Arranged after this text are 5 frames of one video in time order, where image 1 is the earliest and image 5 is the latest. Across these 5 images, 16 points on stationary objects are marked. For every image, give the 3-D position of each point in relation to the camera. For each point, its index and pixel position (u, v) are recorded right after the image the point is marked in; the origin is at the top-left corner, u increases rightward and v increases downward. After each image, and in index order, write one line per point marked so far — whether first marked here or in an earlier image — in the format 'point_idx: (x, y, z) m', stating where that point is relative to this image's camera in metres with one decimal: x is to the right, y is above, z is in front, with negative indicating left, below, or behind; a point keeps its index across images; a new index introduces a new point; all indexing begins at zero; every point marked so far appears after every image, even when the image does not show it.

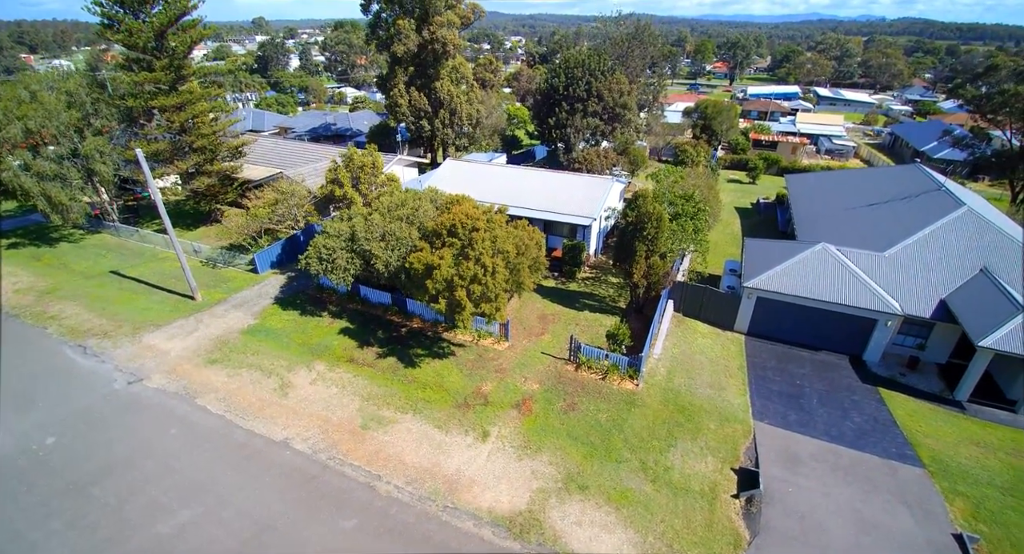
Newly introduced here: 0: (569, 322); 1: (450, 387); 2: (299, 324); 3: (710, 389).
0: (+2.4, -1.9, +19.4) m
1: (-2.0, -3.6, +15.3) m
2: (-8.5, -1.9, +18.5) m
3: (+6.9, -3.9, +16.2) m
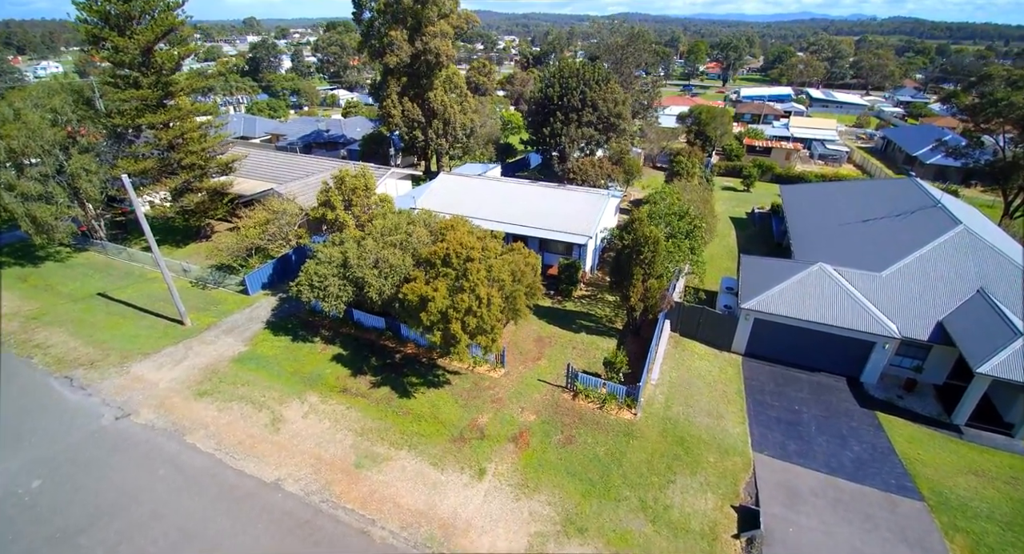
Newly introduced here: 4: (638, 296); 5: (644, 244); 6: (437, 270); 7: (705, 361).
0: (+2.2, -2.8, +19.1) m
1: (-2.2, -4.6, +15.0) m
2: (-8.7, -2.9, +18.2) m
3: (+6.8, -4.9, +16.0) m
4: (+5.0, -0.8, +18.5) m
5: (+5.2, +1.3, +18.3) m
6: (-2.5, +0.2, +15.3) m
7: (+8.2, -3.5, +19.7) m
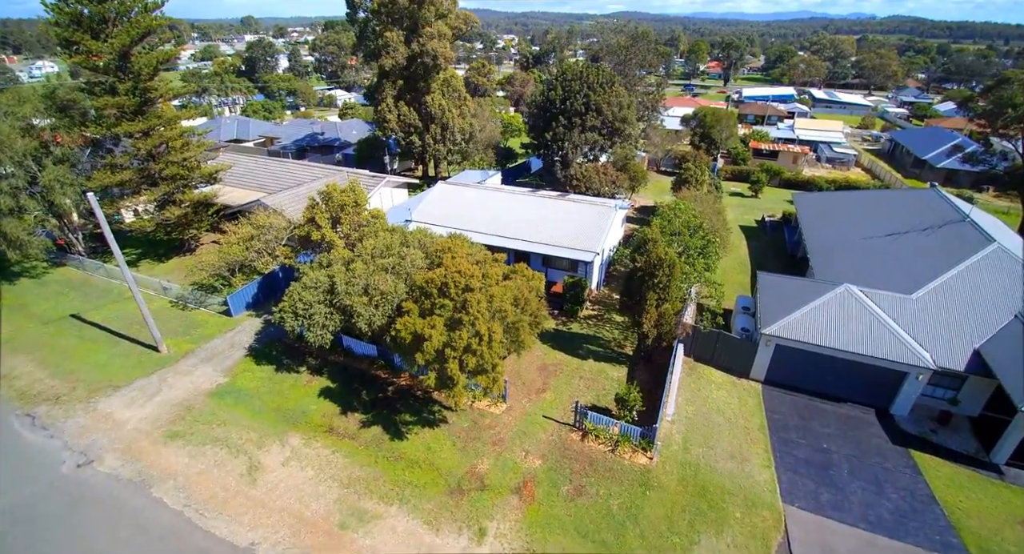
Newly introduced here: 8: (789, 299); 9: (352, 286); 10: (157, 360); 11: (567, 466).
0: (+2.3, -3.7, +17.7) m
1: (-2.1, -5.5, +13.6) m
2: (-8.6, -3.9, +16.7) m
3: (+6.9, -5.8, +14.6) m
4: (+5.1, -1.7, +17.1) m
5: (+5.3, +0.4, +16.8) m
6: (-2.4, -0.7, +13.8) m
7: (+8.3, -4.4, +18.2) m
8: (+11.6, -0.9, +19.4) m
9: (-5.3, -0.3, +15.5) m
10: (-13.8, -3.2, +18.1) m
11: (+1.6, -5.6, +13.7) m
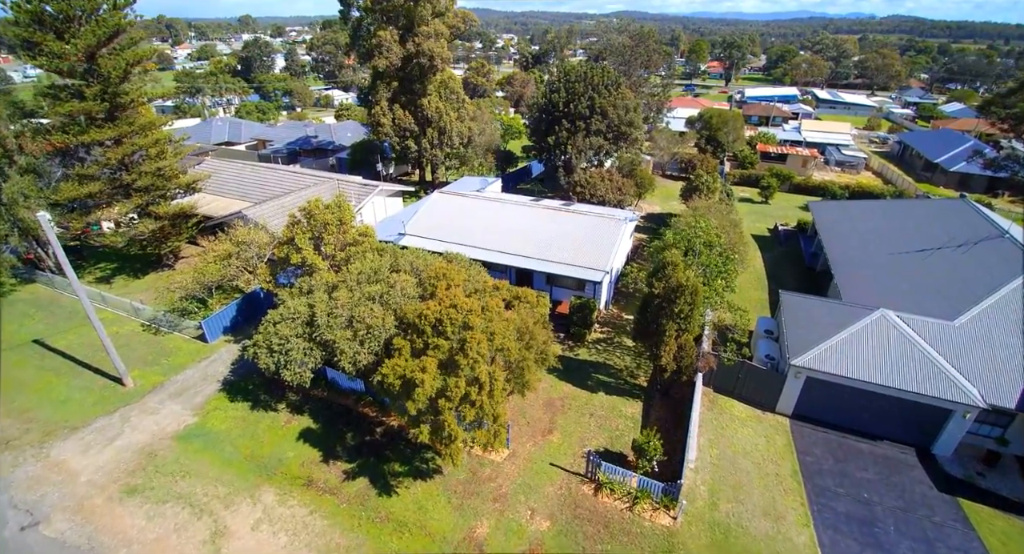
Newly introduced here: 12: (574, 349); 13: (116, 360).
0: (+2.4, -4.6, +15.9) m
1: (-2.0, -6.4, +11.8) m
2: (-8.5, -4.8, +14.9) m
3: (+7.0, -6.7, +12.8) m
4: (+5.2, -2.6, +15.3) m
5: (+5.4, -0.5, +15.1) m
6: (-2.3, -1.6, +12.1) m
7: (+8.4, -5.4, +16.5) m
8: (+11.6, -1.8, +17.7) m
9: (-5.2, -1.2, +13.7) m
10: (-13.7, -4.1, +16.3) m
11: (+1.7, -6.5, +12.0) m
12: (+2.6, -3.0, +19.4) m
13: (-13.9, -2.9, +16.3) m
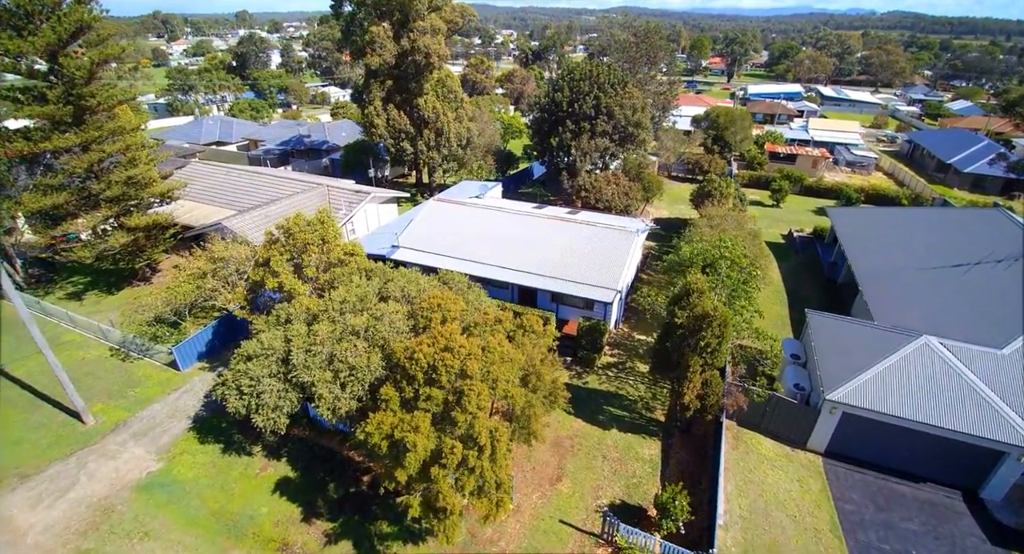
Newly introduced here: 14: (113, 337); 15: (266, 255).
0: (+2.5, -5.5, +14.3) m
1: (-1.8, -7.3, +10.1) m
2: (-8.4, -5.6, +13.2) m
3: (+7.1, -7.5, +11.2) m
4: (+5.3, -3.4, +13.6) m
5: (+5.5, -1.3, +13.4) m
6: (-2.2, -2.5, +10.4) m
7: (+8.5, -6.1, +14.8) m
8: (+11.8, -2.6, +16.0) m
9: (-5.1, -2.0, +12.0) m
10: (-13.6, -4.9, +14.6) m
11: (+1.9, -7.3, +10.3) m
12: (+2.7, -3.8, +17.7) m
13: (-13.8, -3.7, +14.6) m
14: (-15.9, -2.4, +18.4) m
15: (-7.7, +0.7, +14.5) m
